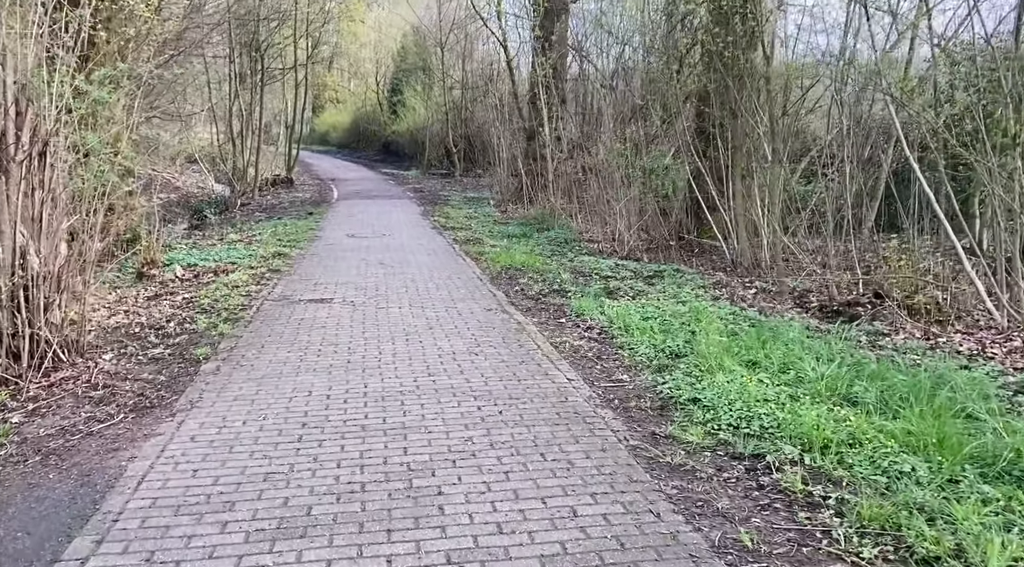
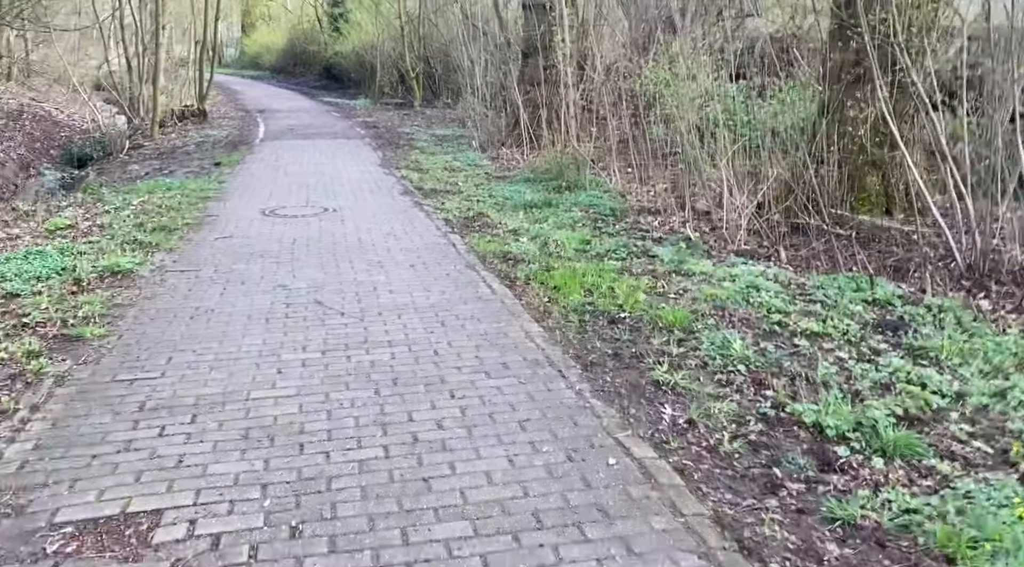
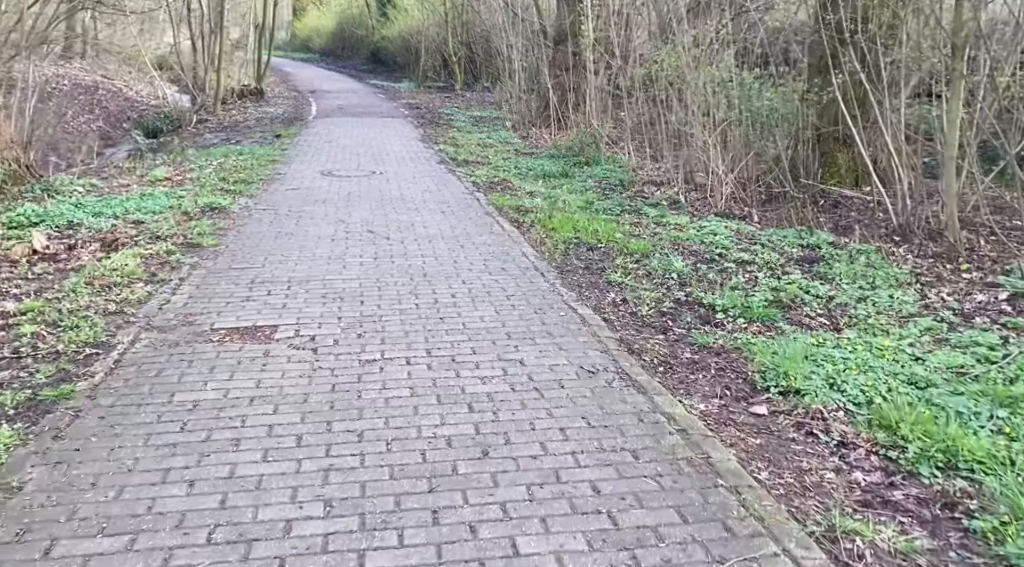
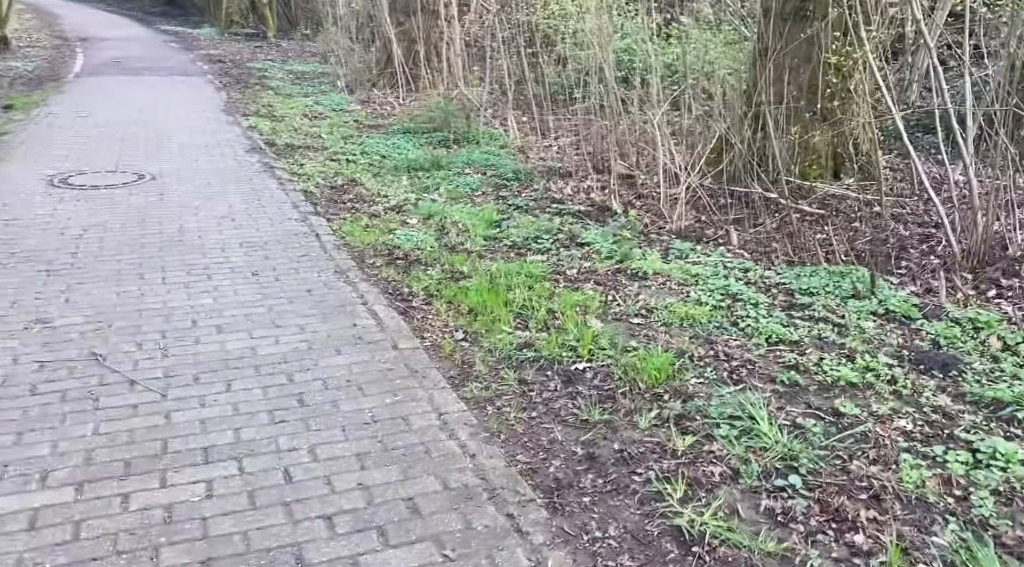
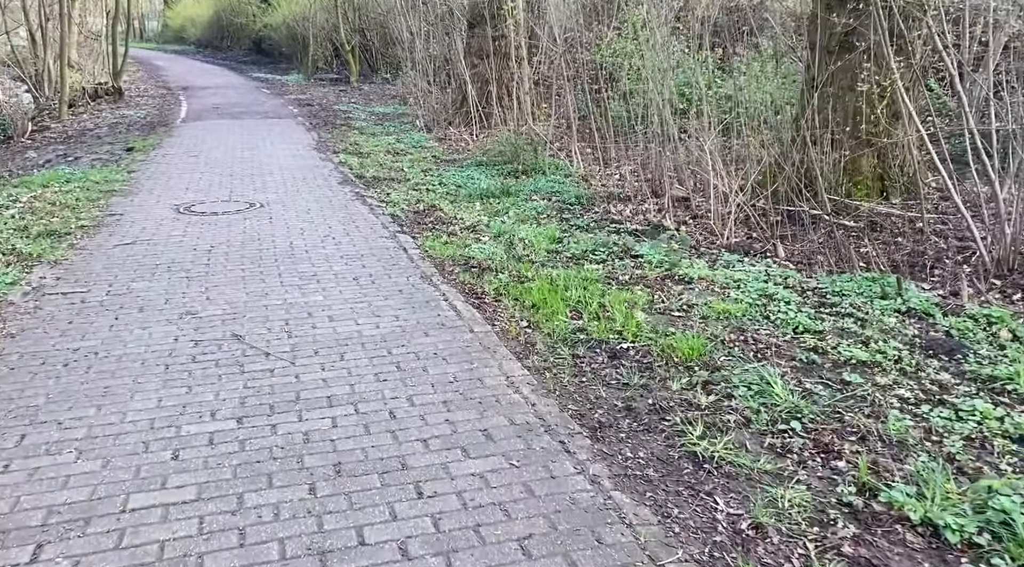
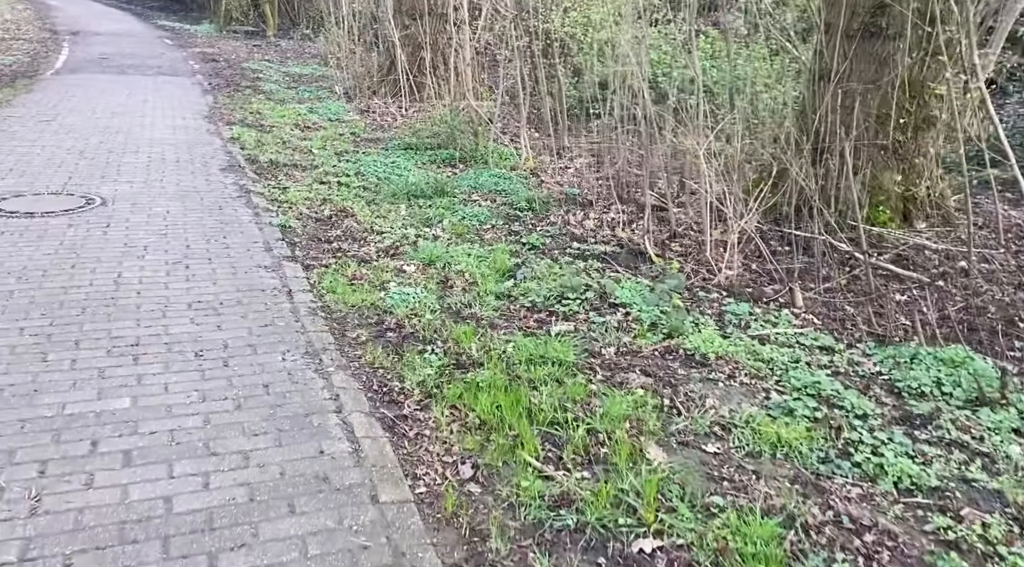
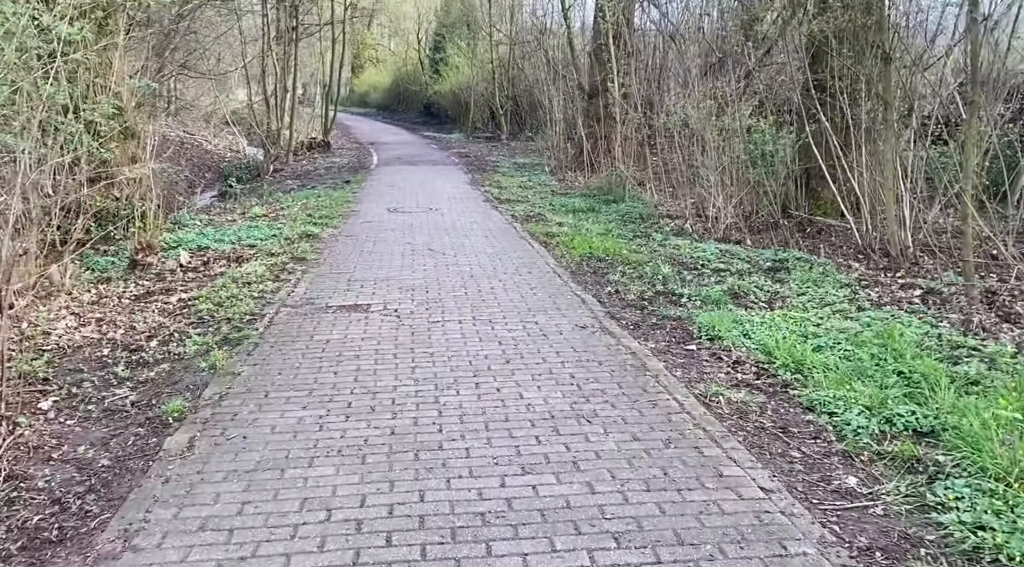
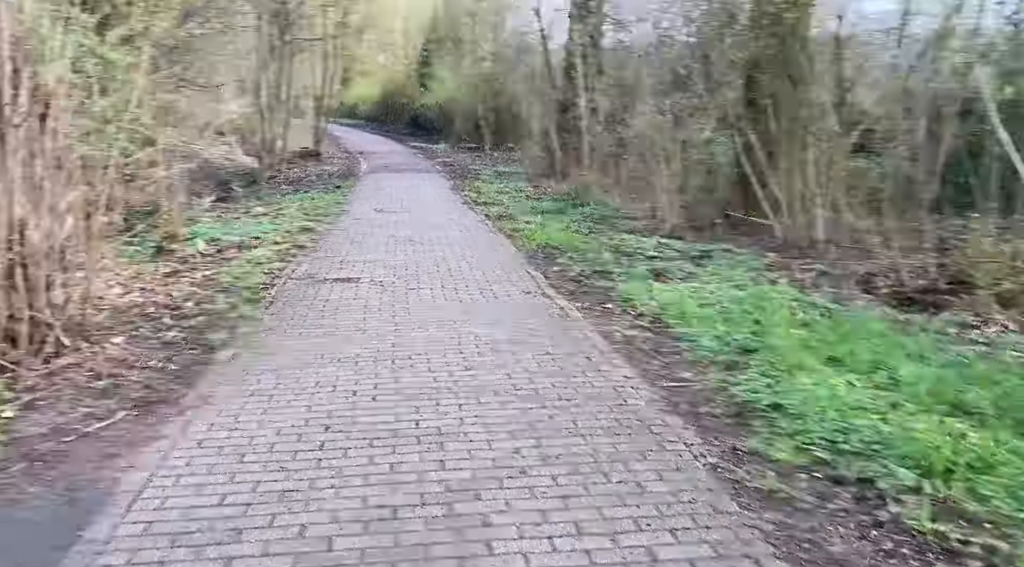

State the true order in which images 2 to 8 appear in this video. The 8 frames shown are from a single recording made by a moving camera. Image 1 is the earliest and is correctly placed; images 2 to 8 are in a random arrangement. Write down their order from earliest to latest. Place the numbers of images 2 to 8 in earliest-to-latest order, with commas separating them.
8, 7, 3, 2, 5, 4, 6
